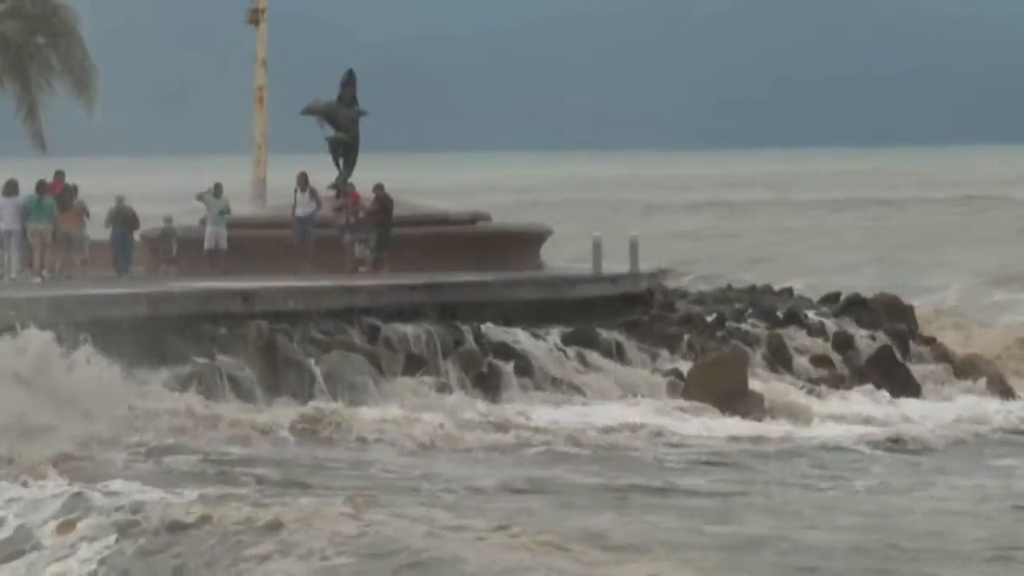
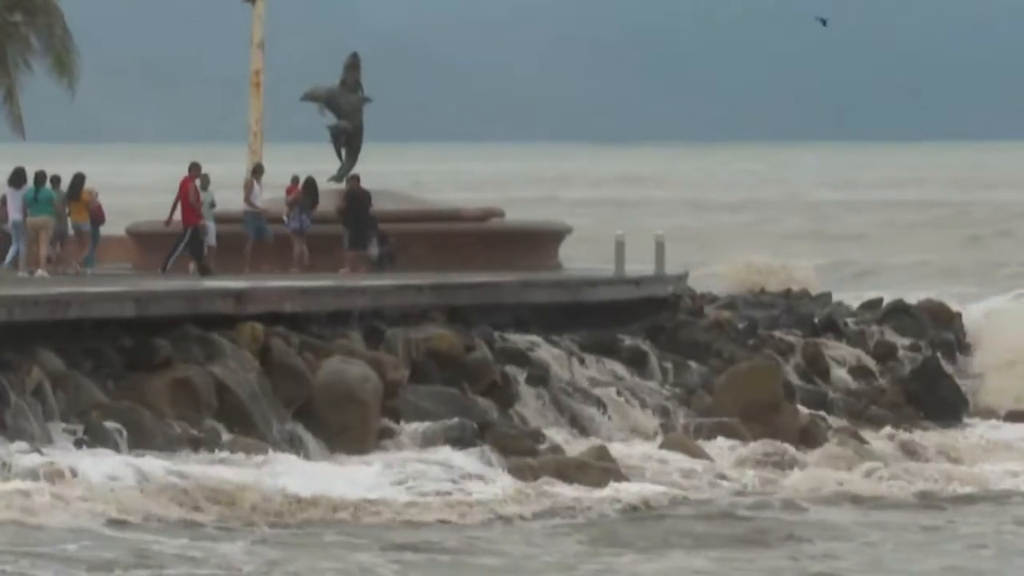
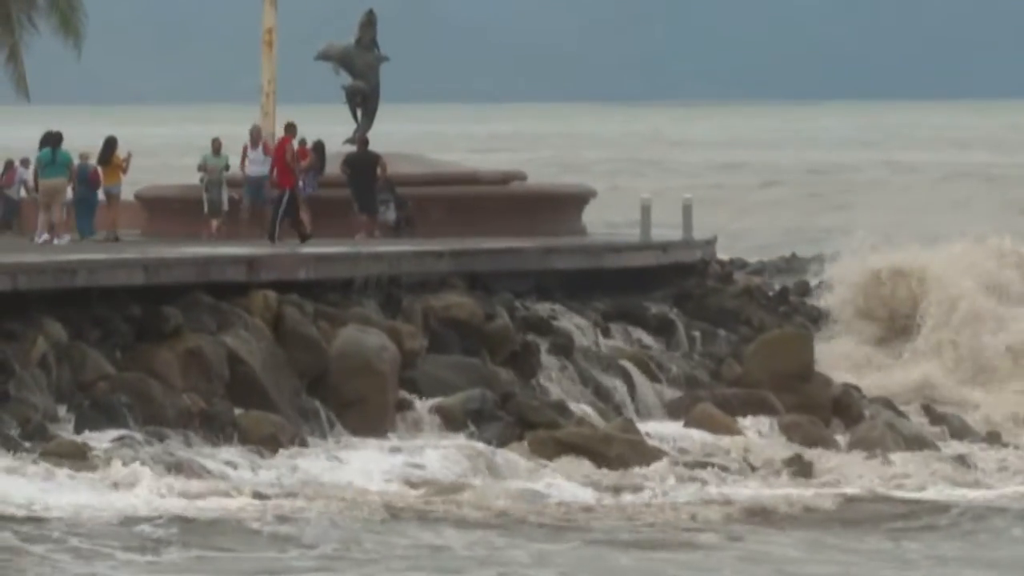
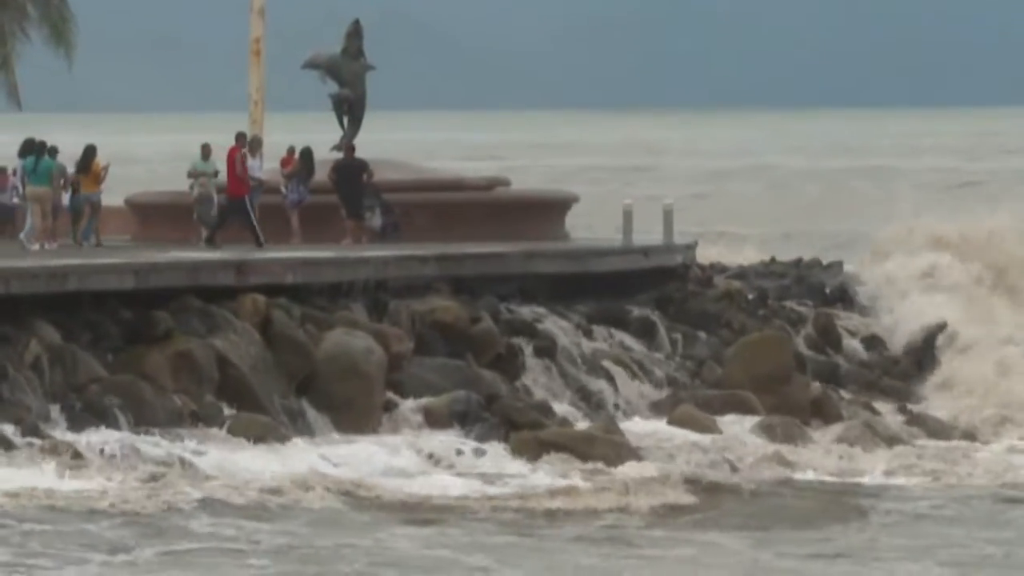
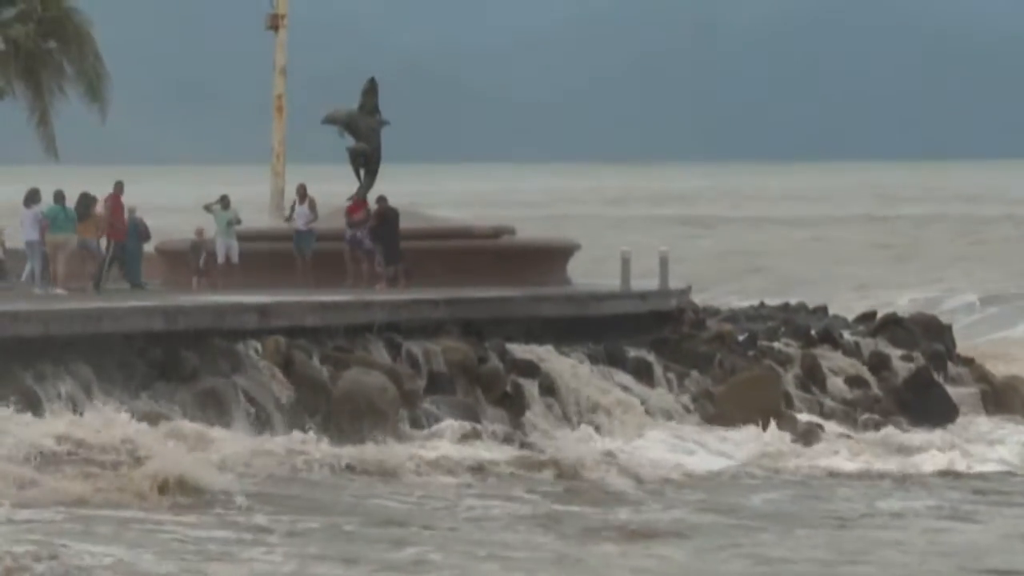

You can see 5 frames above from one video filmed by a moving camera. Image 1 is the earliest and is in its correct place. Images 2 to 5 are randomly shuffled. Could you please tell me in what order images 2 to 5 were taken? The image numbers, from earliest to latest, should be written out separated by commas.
5, 2, 4, 3
